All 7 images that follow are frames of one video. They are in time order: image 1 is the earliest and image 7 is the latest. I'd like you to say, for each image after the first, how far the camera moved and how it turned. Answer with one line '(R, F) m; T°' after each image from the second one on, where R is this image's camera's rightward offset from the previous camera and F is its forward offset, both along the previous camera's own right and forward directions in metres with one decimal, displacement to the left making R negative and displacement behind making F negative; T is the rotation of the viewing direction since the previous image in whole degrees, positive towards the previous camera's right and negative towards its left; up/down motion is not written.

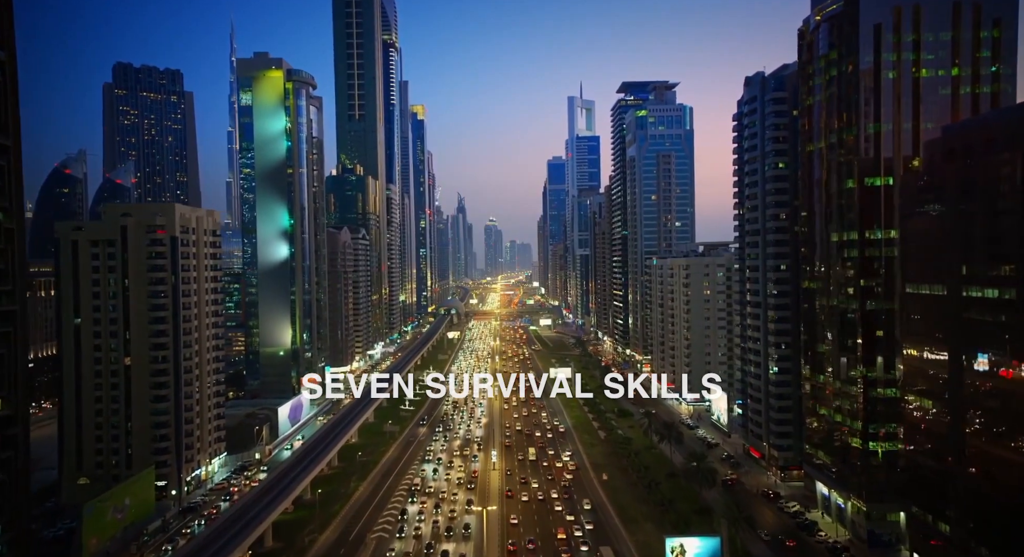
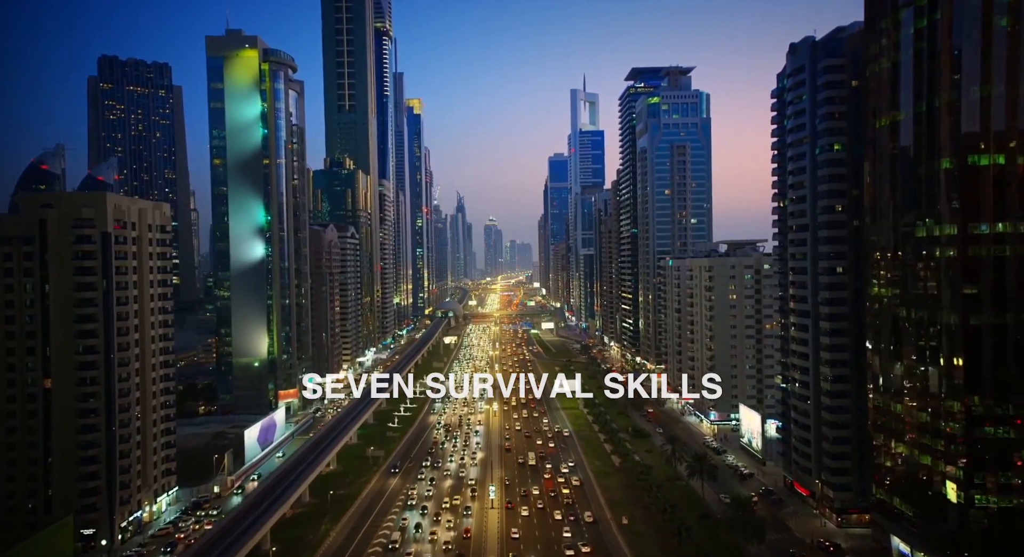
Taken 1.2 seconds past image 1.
(-0.1, +8.8) m; 0°
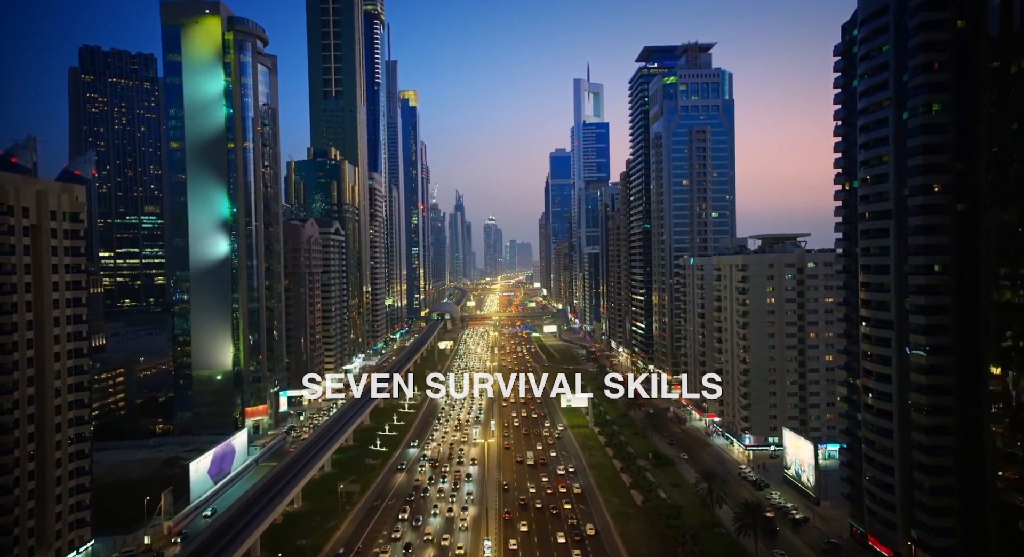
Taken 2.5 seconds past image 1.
(0.0, +10.1) m; 0°
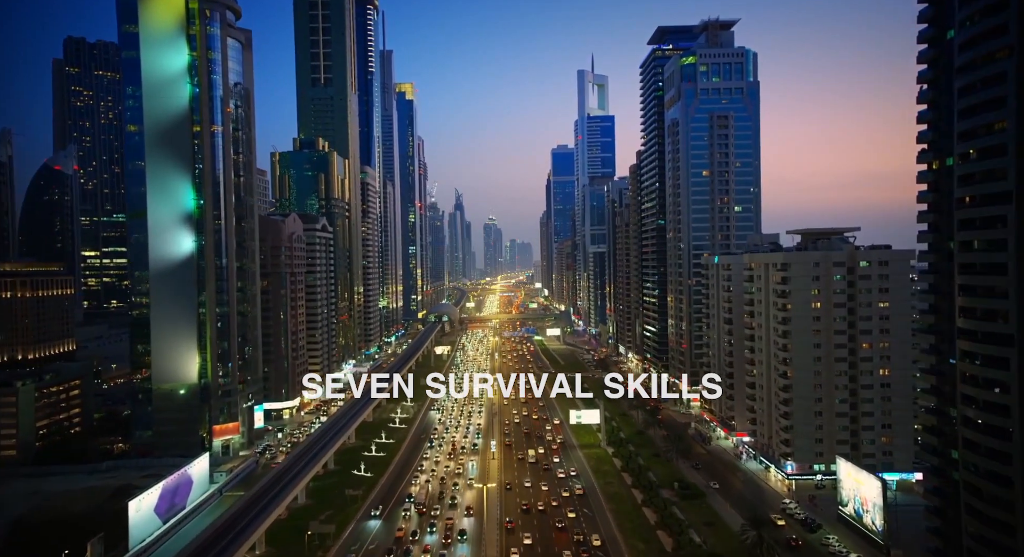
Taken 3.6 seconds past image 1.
(-0.3, +8.2) m; 0°
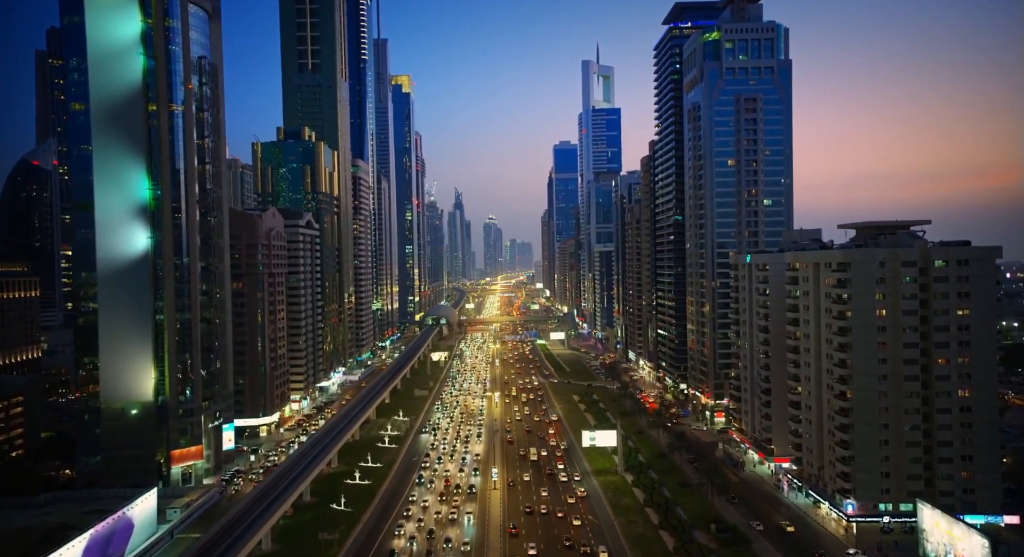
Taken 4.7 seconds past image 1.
(-0.4, +8.3) m; 0°
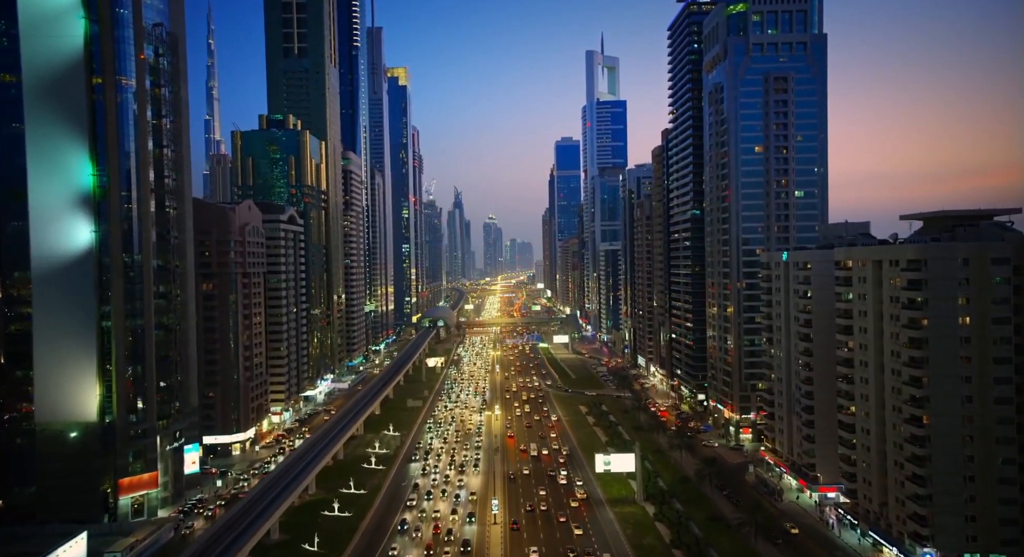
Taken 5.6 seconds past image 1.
(-0.2, +7.5) m; 0°
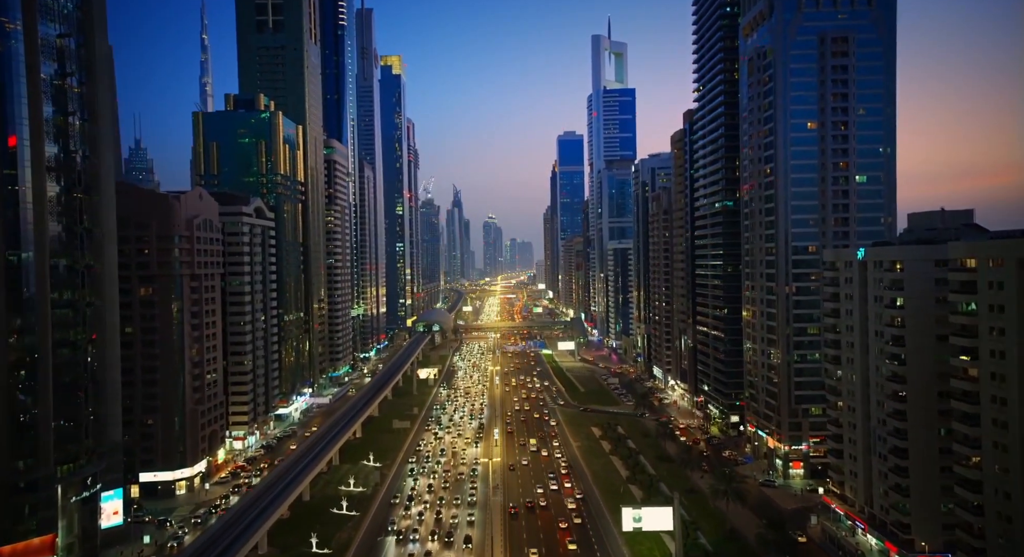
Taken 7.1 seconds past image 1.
(-0.2, +11.1) m; 0°
